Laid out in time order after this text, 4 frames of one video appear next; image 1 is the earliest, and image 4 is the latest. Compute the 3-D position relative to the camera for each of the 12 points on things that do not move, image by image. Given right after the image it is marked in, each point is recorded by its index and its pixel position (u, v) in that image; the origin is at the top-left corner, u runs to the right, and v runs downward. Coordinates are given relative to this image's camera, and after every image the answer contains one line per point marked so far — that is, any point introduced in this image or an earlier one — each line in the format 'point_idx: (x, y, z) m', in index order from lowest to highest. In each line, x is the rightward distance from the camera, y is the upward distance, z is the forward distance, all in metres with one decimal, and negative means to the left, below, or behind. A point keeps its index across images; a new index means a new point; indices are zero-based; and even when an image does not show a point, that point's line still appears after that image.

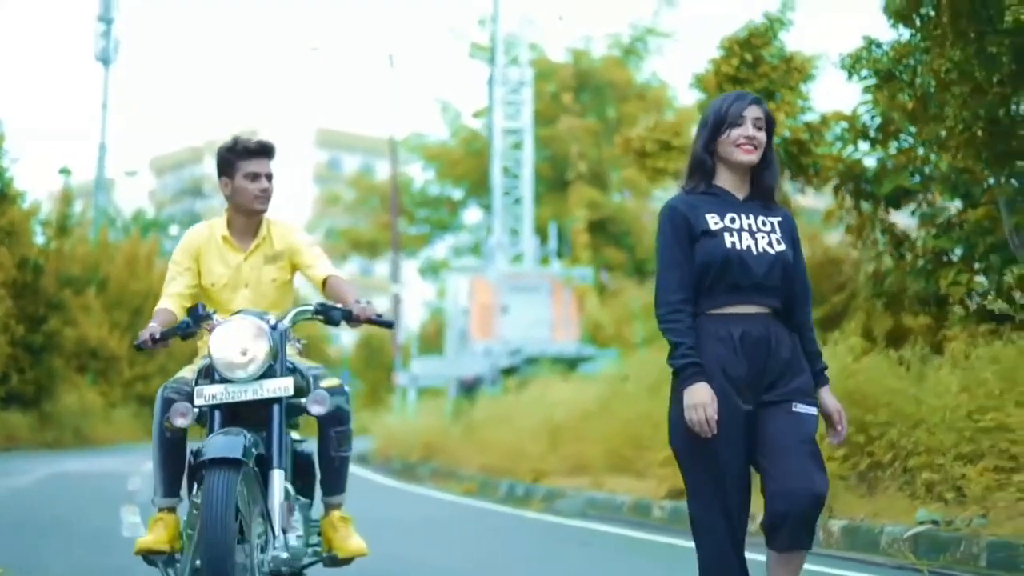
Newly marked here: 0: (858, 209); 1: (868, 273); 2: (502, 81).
0: (+1.9, +0.4, +9.2) m
1: (+1.9, +0.1, +8.9) m
2: (-0.1, +1.4, +10.6) m
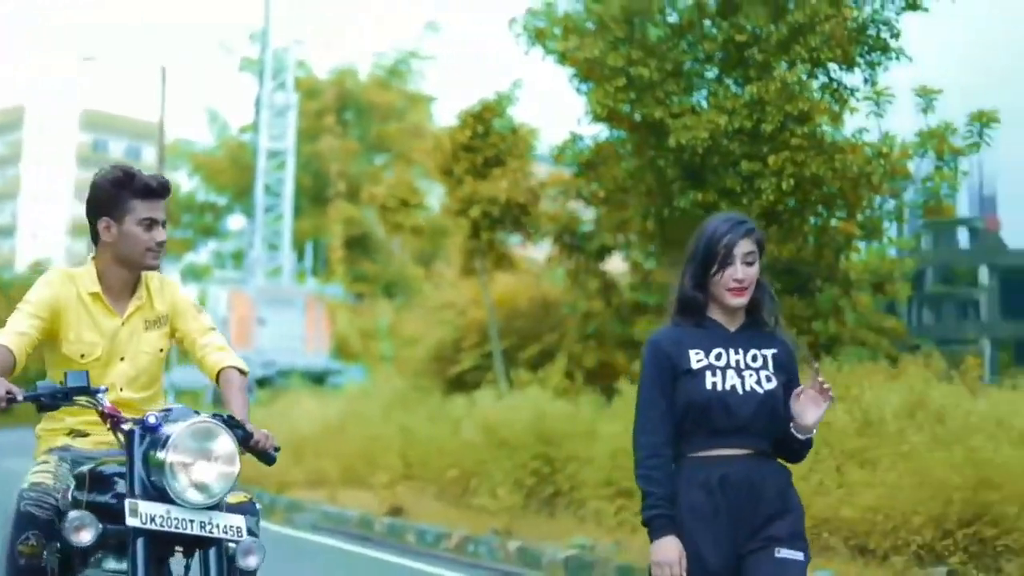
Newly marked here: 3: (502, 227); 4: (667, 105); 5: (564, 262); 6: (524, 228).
0: (+0.4, +0.2, +10.4) m
1: (+0.4, -0.2, +10.1) m
2: (-1.7, +1.3, +11.5) m
3: (-0.1, +0.4, +10.7) m
4: (+1.0, +1.2, +10.1) m
5: (+0.3, +0.2, +10.2) m
6: (+0.1, +0.4, +10.6) m
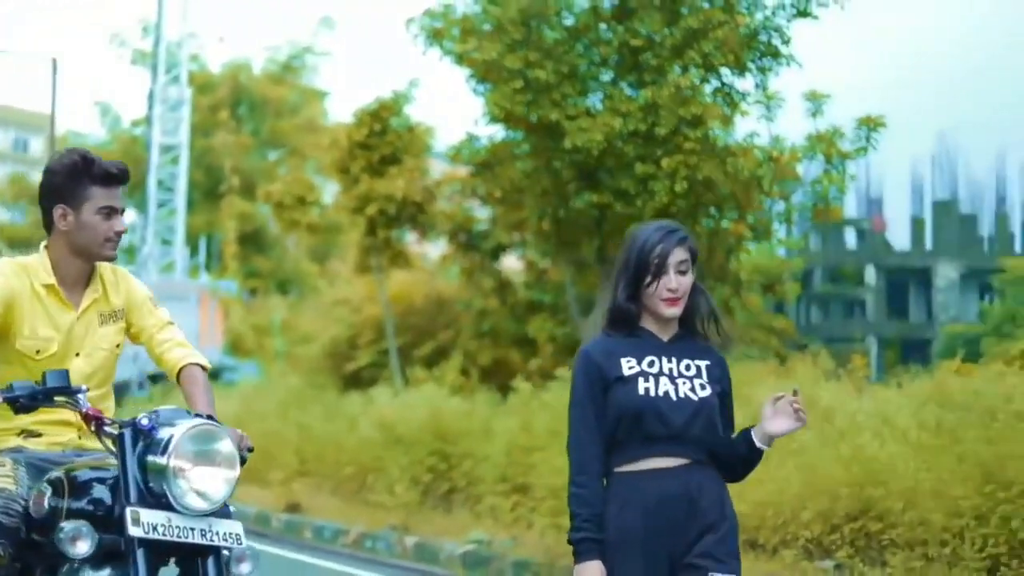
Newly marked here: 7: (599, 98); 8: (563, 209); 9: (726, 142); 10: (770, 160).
0: (-0.3, +0.2, +10.5) m
1: (-0.2, -0.2, +10.2) m
2: (-2.5, +1.3, +11.4) m
3: (-0.8, +0.4, +10.8) m
4: (+0.4, +1.2, +10.3) m
5: (-0.3, +0.2, +10.3) m
6: (-0.6, +0.4, +10.7) m
7: (+0.6, +1.2, +10.2) m
8: (+0.3, +0.5, +10.3) m
9: (+1.3, +0.9, +10.0) m
10: (+1.6, +0.8, +9.8) m
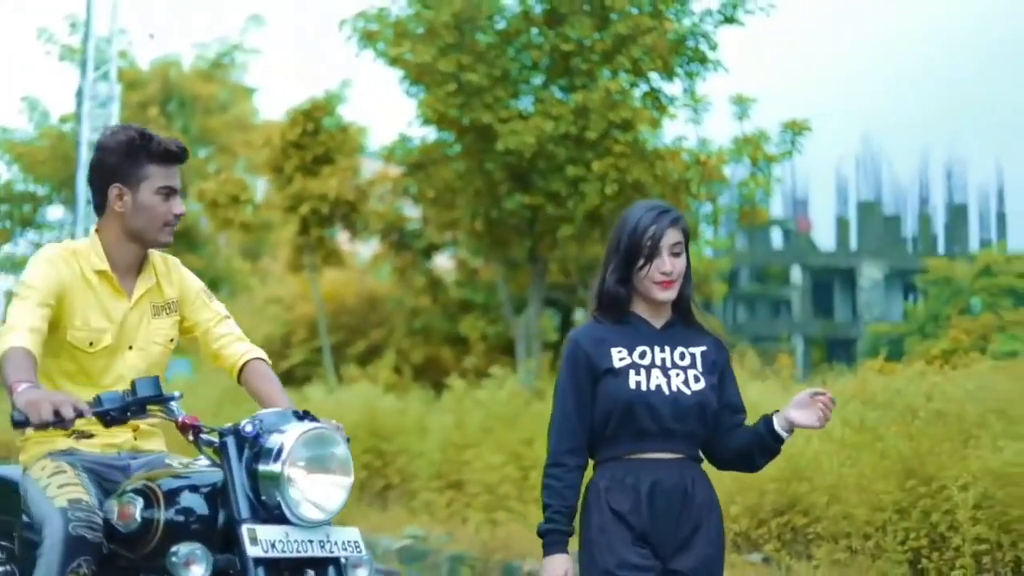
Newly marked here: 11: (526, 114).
0: (-0.7, +0.2, +10.6) m
1: (-0.7, -0.1, +10.3) m
2: (-2.9, +1.3, +11.4) m
3: (-1.2, +0.4, +10.8) m
4: (-0.1, +1.2, +10.4) m
5: (-0.7, +0.2, +10.4) m
6: (-1.0, +0.4, +10.8) m
7: (+0.2, +1.2, +10.3) m
8: (-0.1, +0.5, +10.4) m
9: (+0.9, +0.9, +10.2) m
10: (+1.2, +0.8, +10.0) m
11: (+0.1, +1.1, +10.3) m
